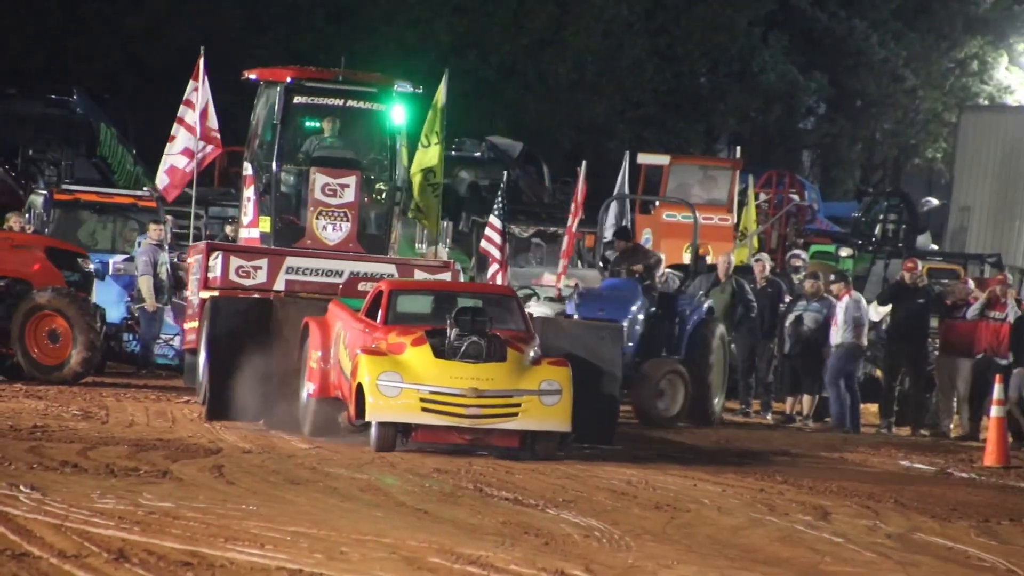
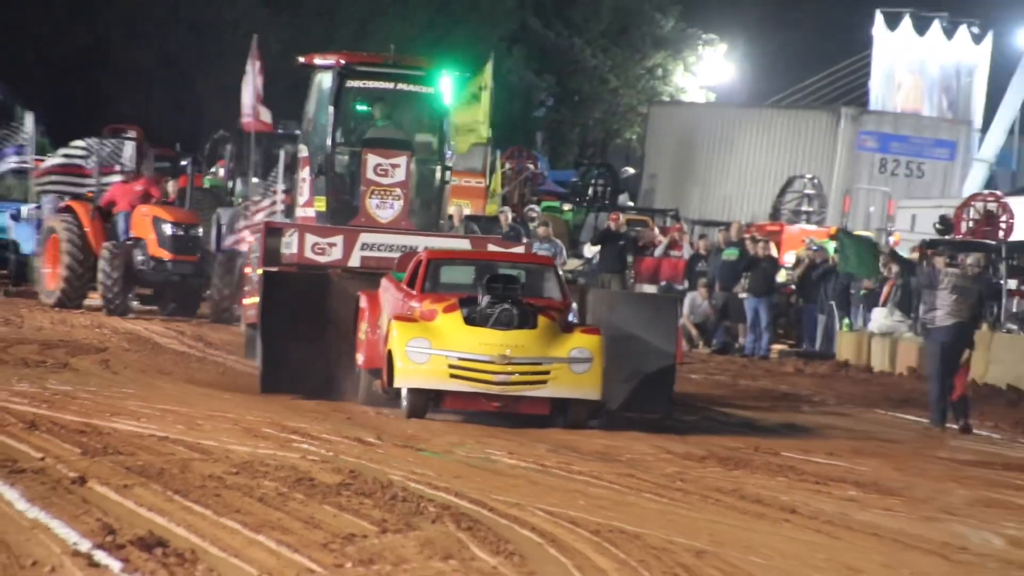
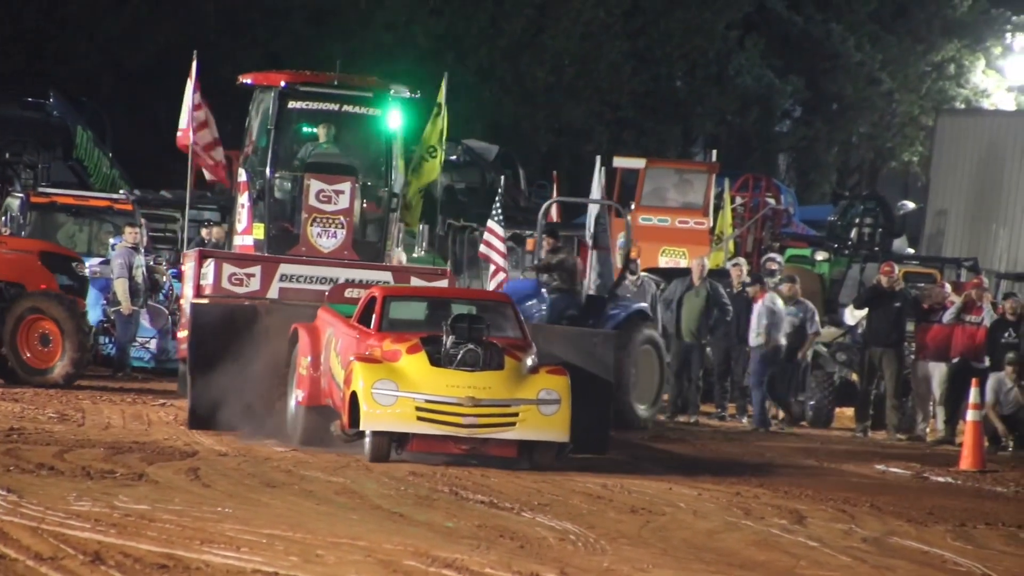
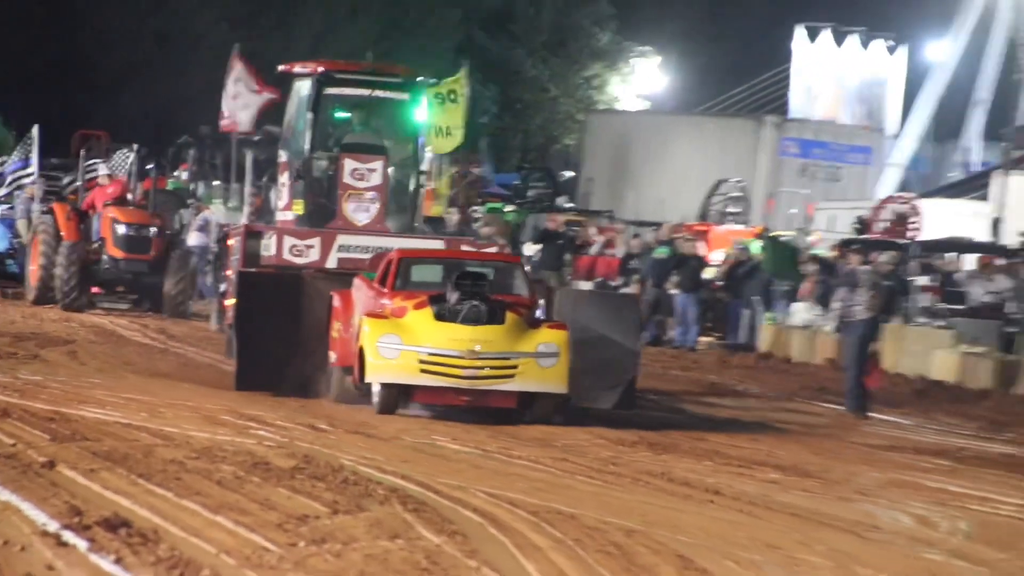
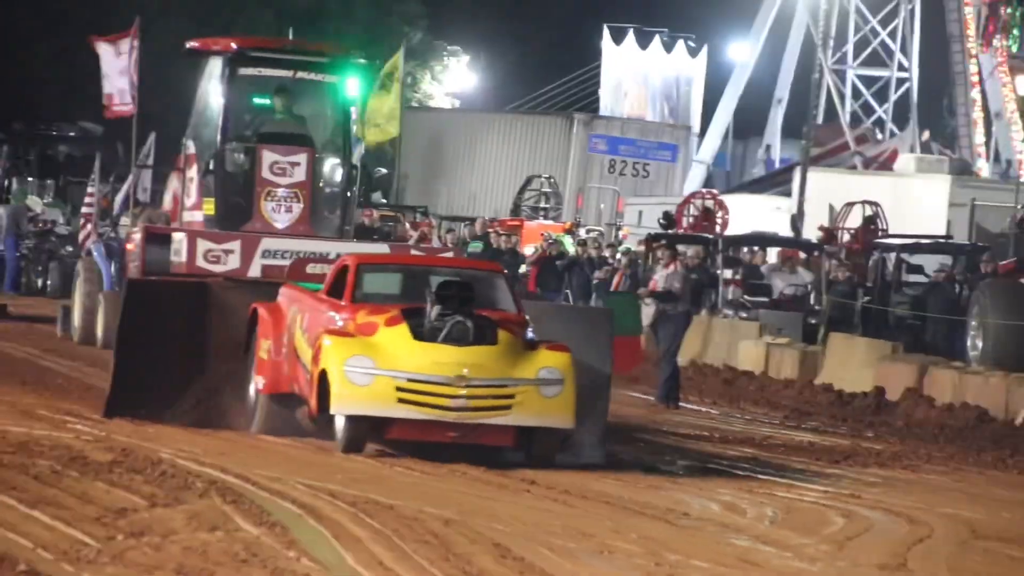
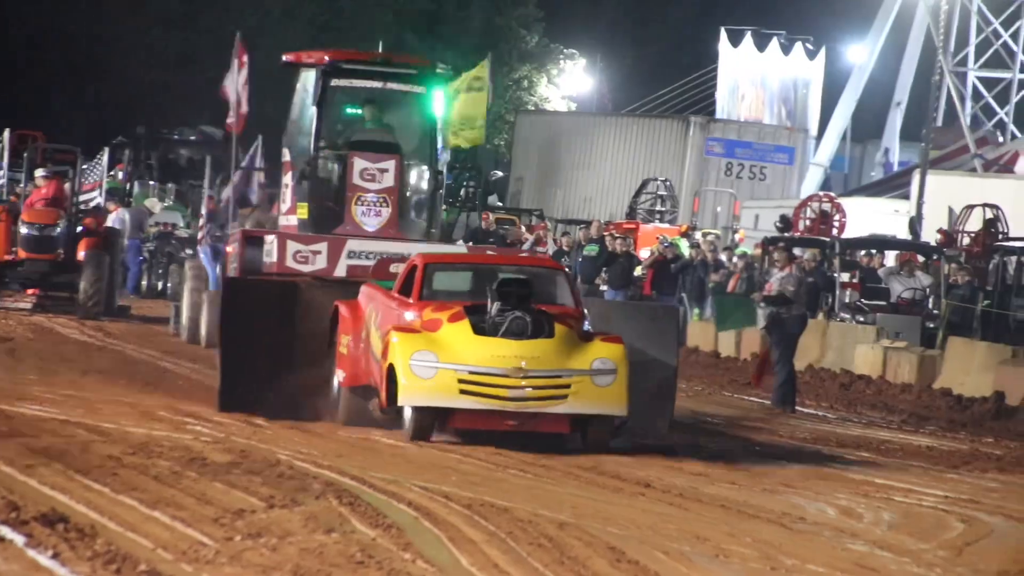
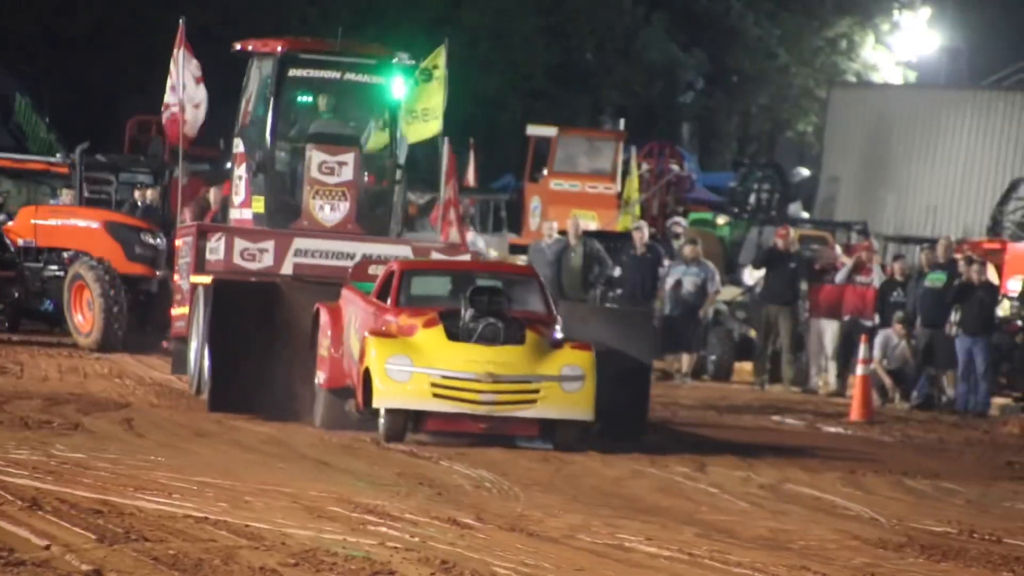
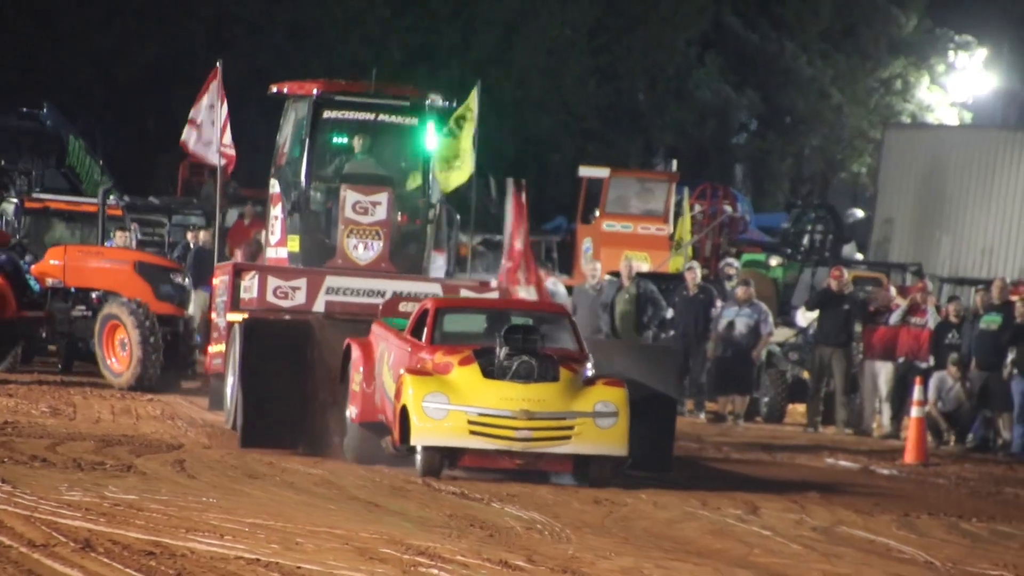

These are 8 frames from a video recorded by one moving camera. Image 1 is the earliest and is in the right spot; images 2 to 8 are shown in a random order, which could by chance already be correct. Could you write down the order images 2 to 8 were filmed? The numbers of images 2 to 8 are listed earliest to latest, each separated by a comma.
3, 8, 7, 2, 4, 6, 5
